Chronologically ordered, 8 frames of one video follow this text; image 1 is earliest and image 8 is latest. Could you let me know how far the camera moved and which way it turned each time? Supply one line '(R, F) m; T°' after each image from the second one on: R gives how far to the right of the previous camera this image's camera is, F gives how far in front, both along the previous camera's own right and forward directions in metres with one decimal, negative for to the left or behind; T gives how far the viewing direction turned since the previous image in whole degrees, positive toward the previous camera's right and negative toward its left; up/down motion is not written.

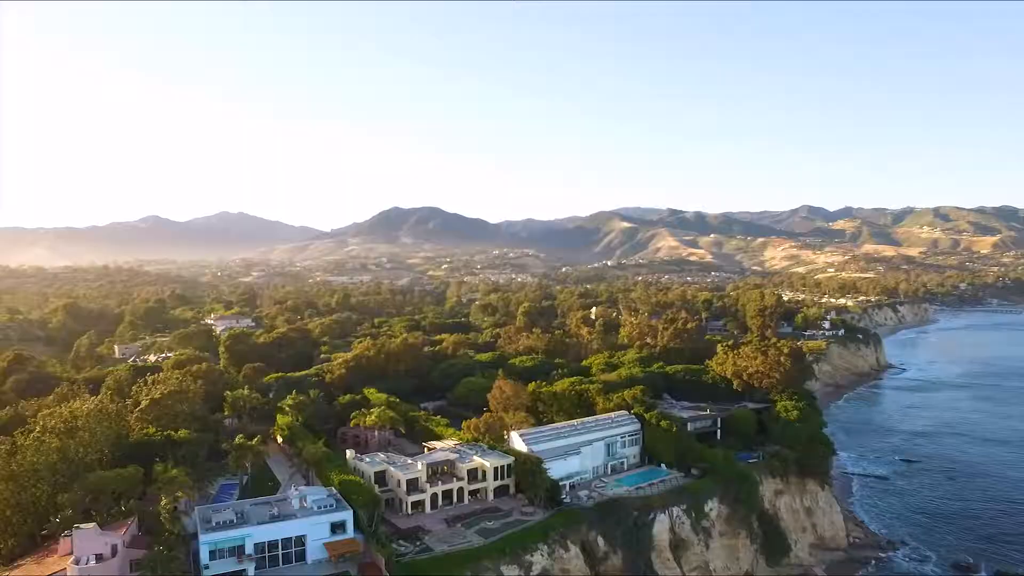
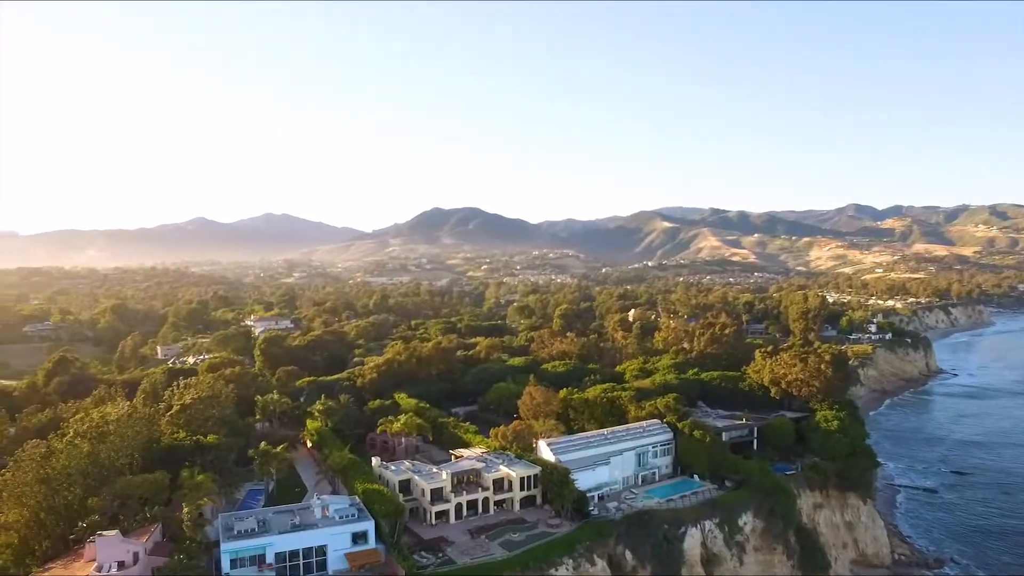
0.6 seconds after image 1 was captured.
(+0.7, +0.7) m; -3°
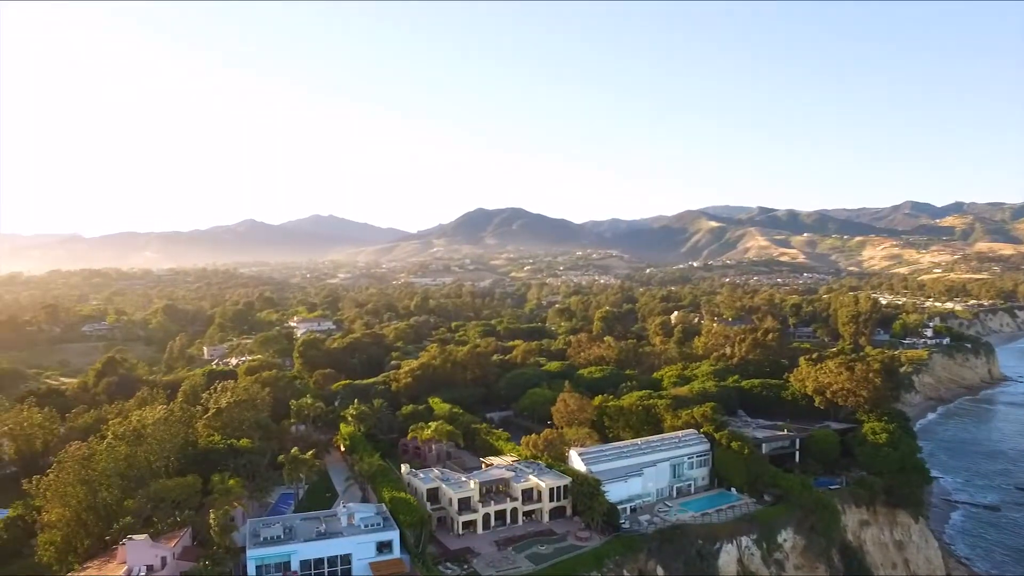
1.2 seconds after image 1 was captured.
(+0.7, +0.7) m; -4°
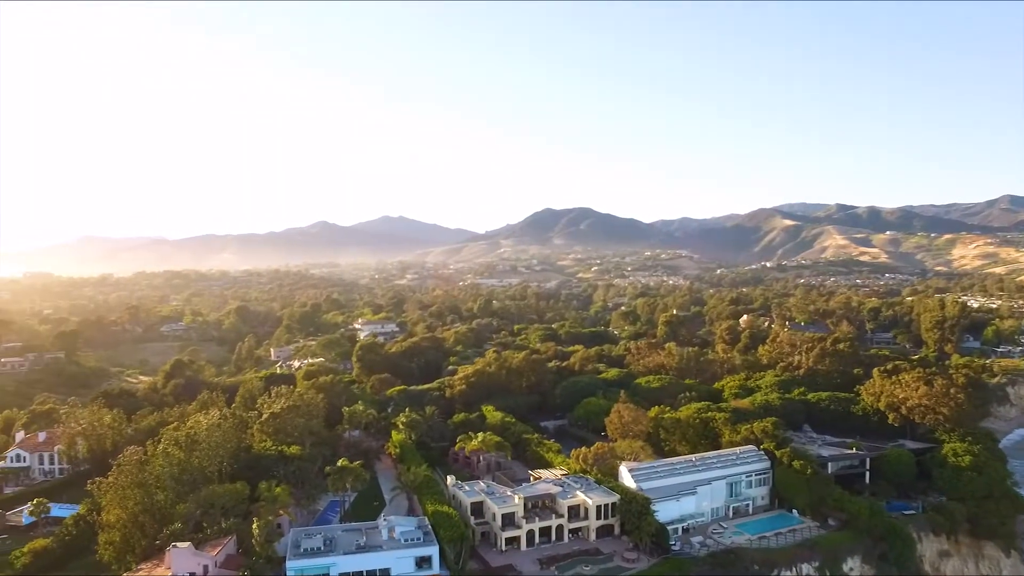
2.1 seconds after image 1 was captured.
(+1.1, +1.0) m; -6°
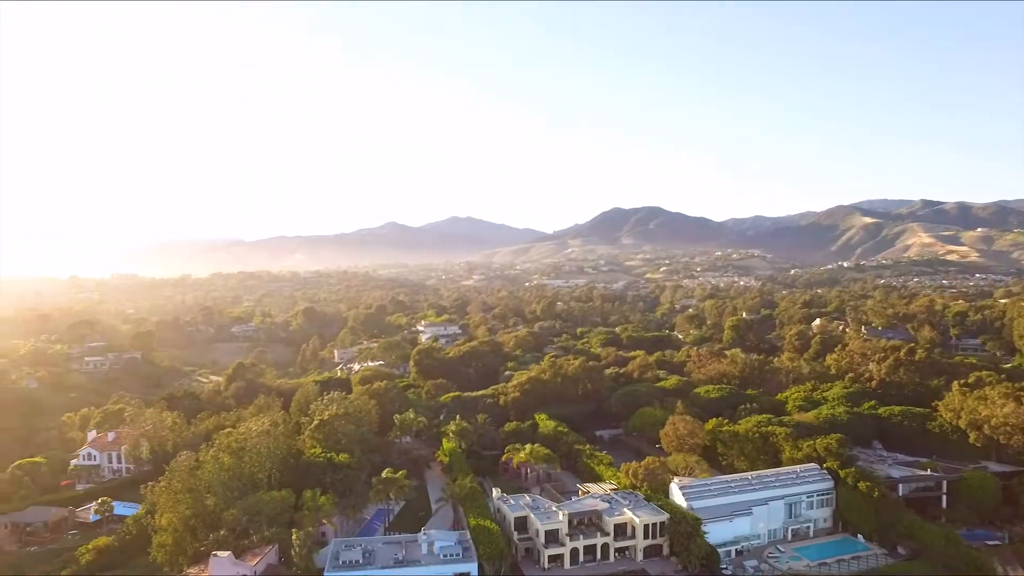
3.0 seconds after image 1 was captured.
(+1.1, +1.0) m; -6°
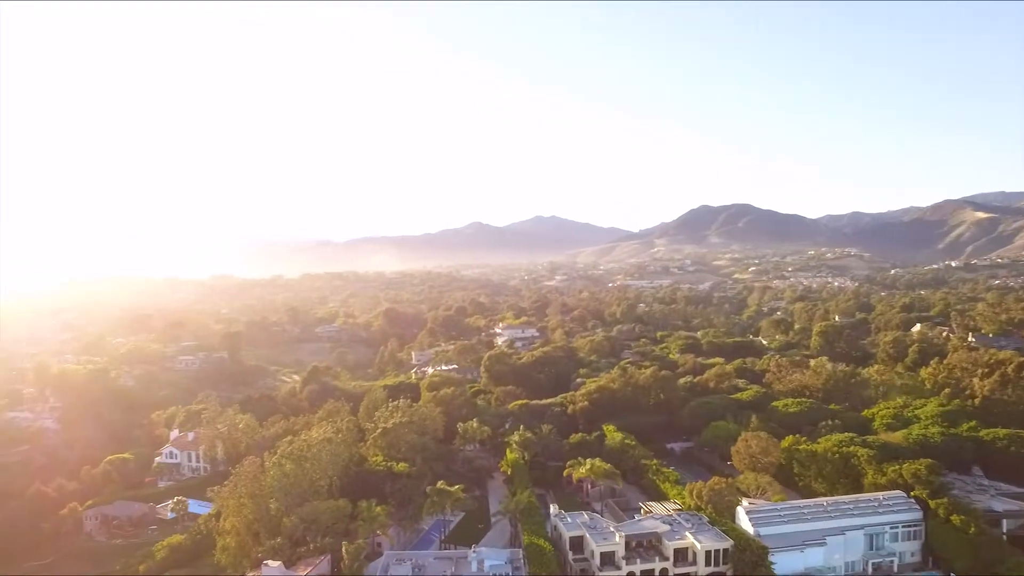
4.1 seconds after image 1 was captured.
(+1.3, +1.1) m; -7°
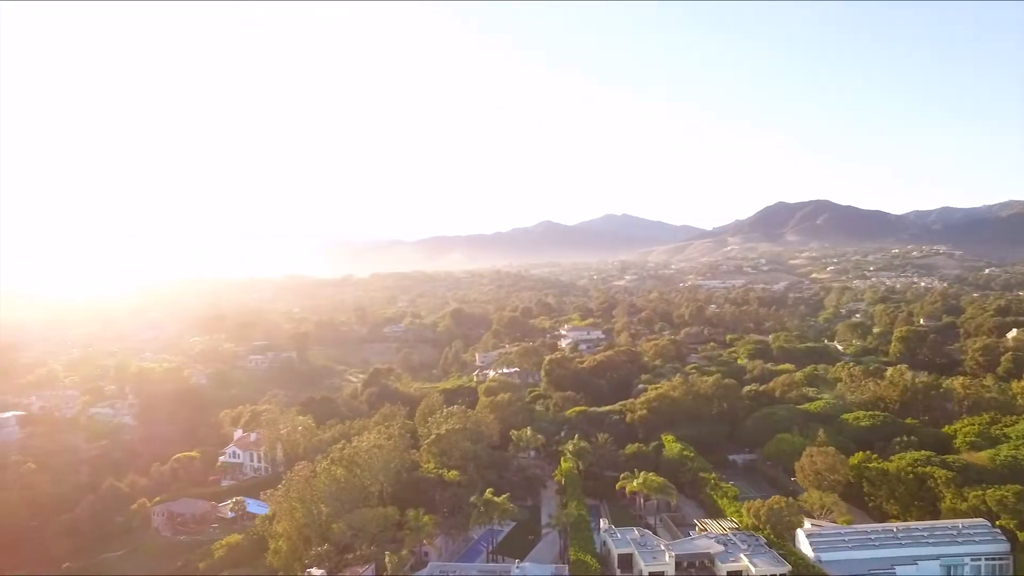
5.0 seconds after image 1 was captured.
(+1.1, +0.8) m; -6°
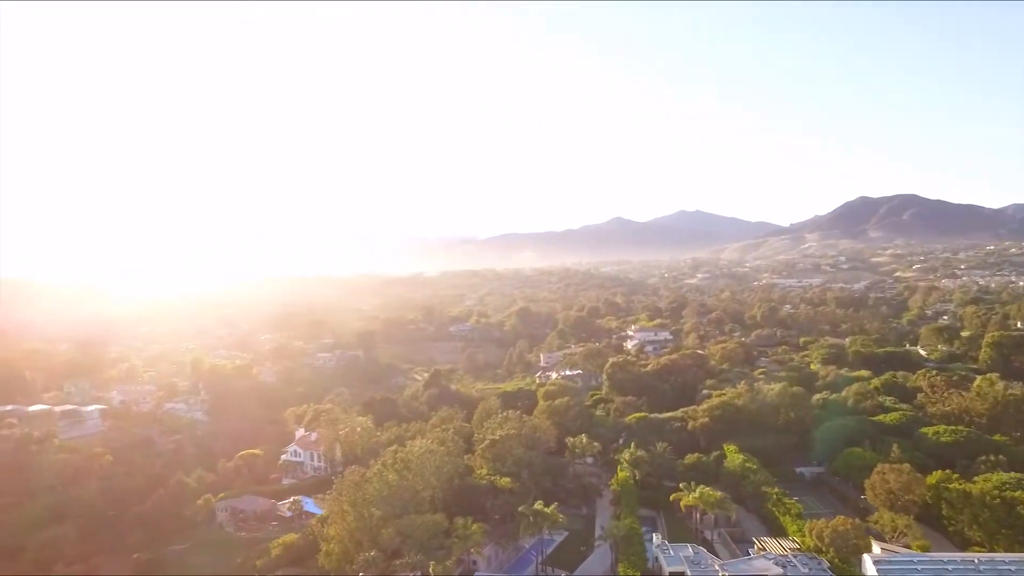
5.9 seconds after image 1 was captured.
(+1.0, +0.8) m; -6°
